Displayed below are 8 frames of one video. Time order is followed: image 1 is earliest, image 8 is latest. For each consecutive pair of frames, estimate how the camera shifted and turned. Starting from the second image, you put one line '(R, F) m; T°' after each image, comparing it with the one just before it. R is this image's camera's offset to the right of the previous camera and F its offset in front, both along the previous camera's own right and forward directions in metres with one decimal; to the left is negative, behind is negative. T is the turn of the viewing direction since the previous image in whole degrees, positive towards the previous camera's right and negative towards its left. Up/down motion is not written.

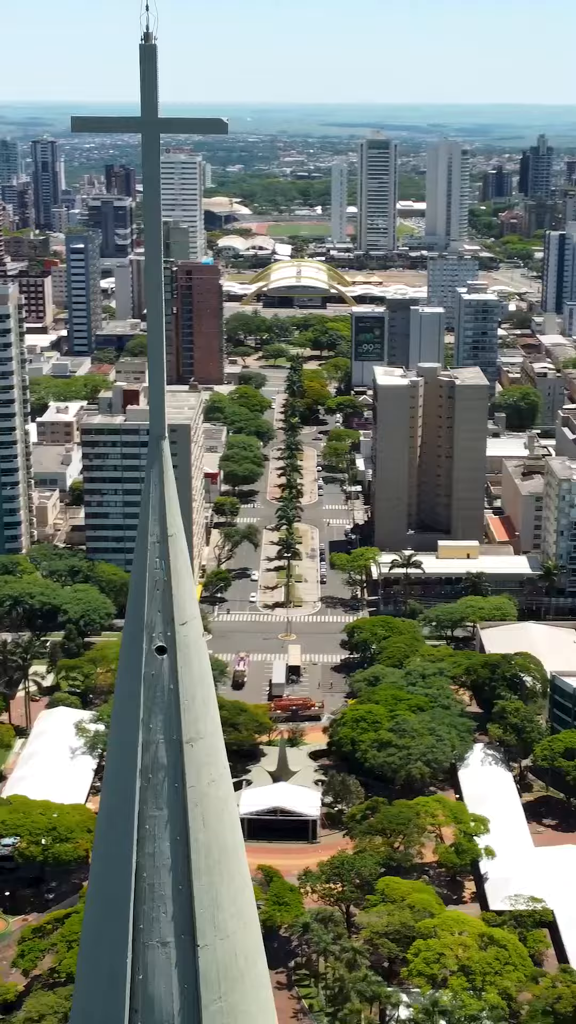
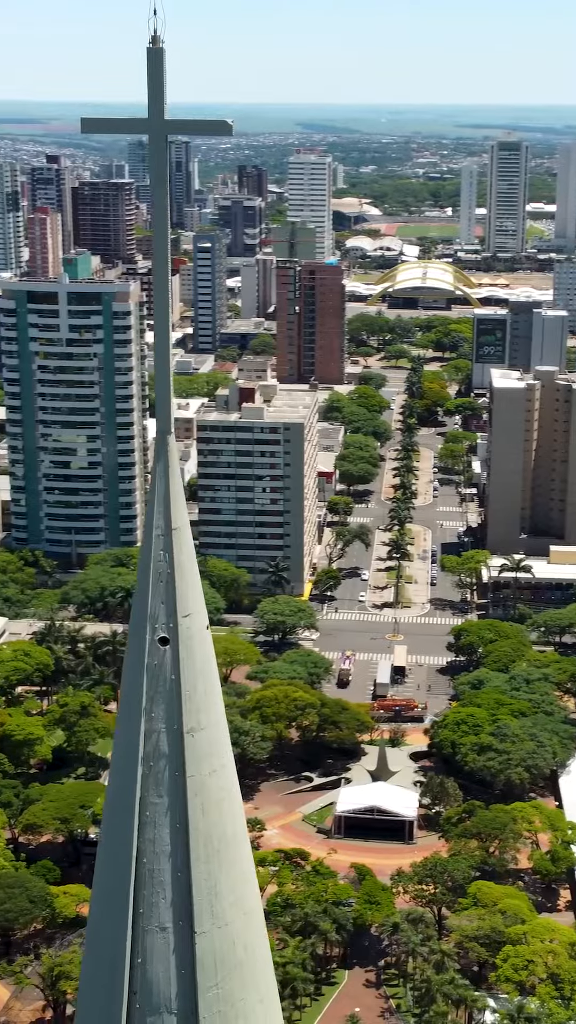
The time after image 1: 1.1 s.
(+1.3, -0.2) m; -6°
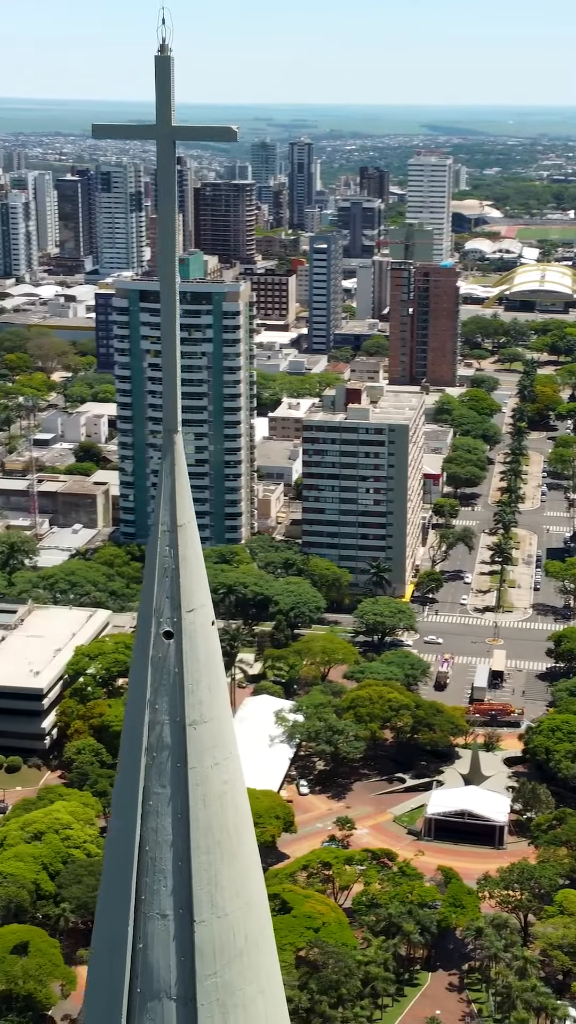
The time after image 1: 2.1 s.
(+1.2, -0.2) m; -5°
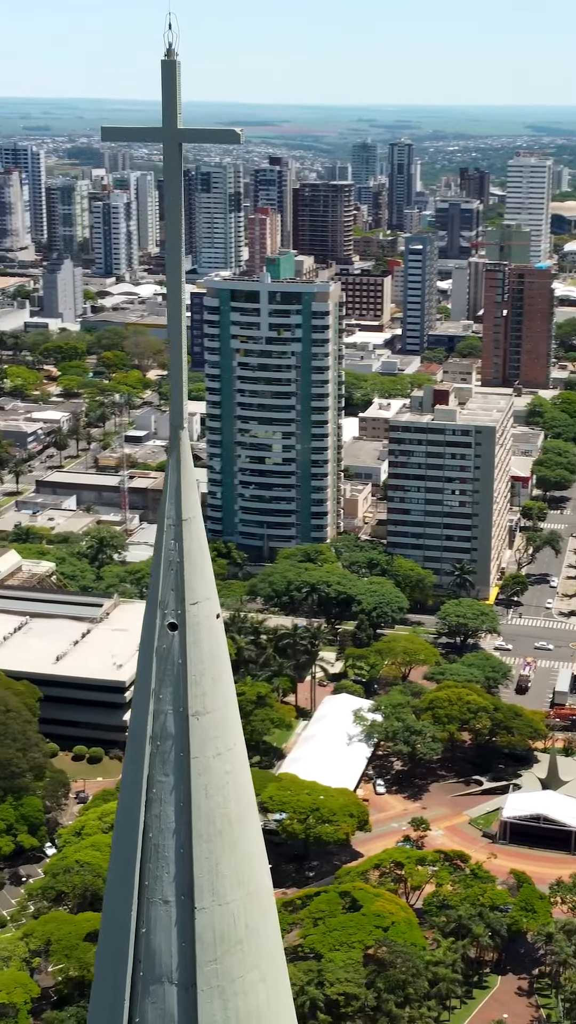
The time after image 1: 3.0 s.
(+1.0, -0.2) m; -4°
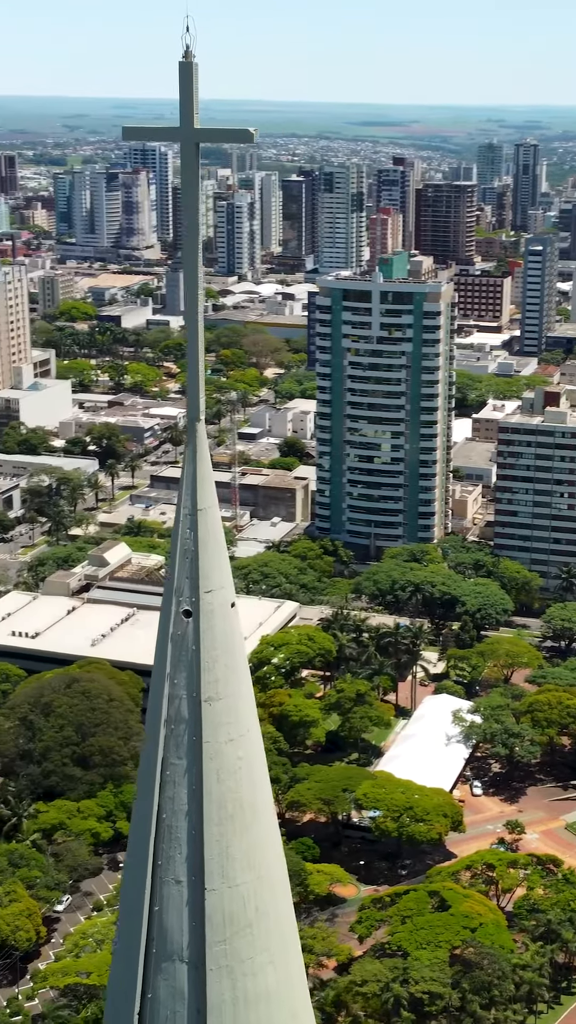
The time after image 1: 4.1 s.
(+1.2, -0.2) m; -5°
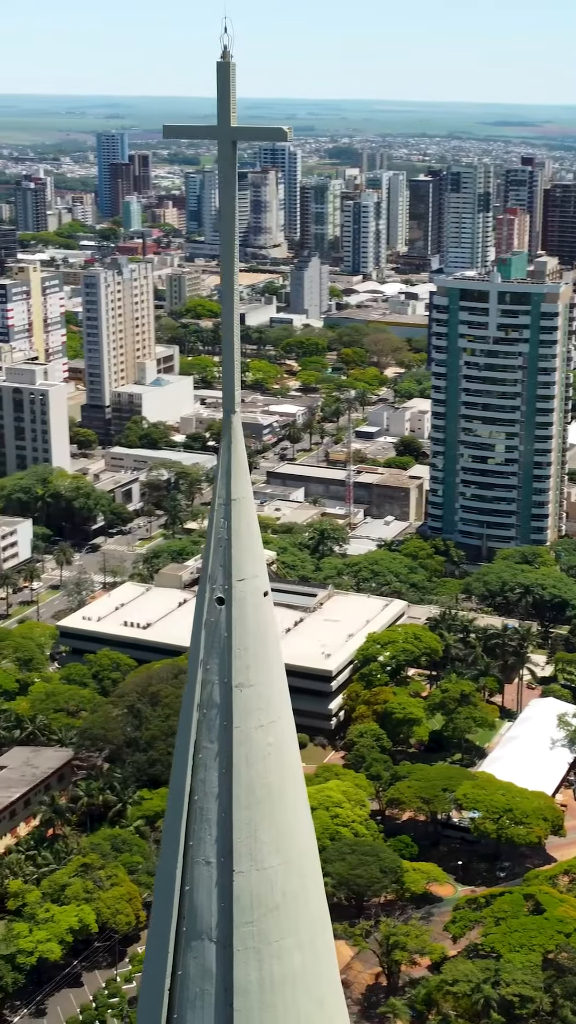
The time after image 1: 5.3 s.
(+1.1, -0.2) m; -5°
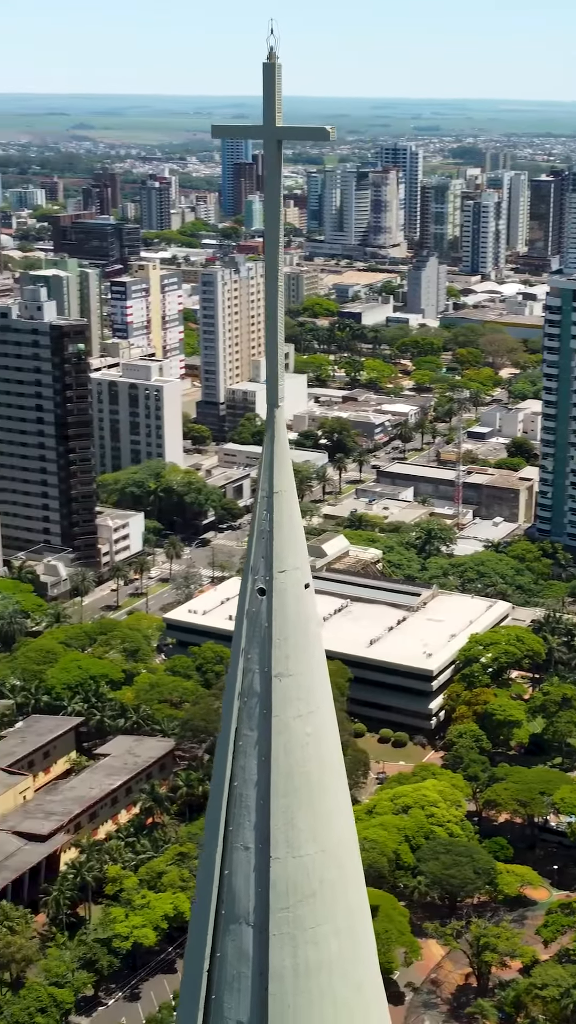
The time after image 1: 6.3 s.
(+0.9, -0.2) m; -5°
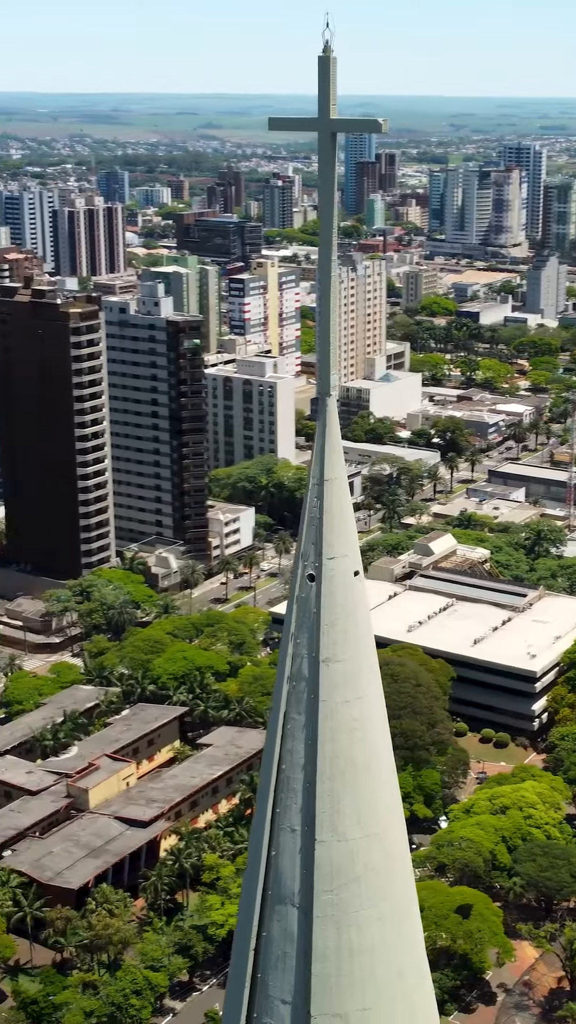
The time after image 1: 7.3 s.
(+0.8, -0.2) m; -5°
